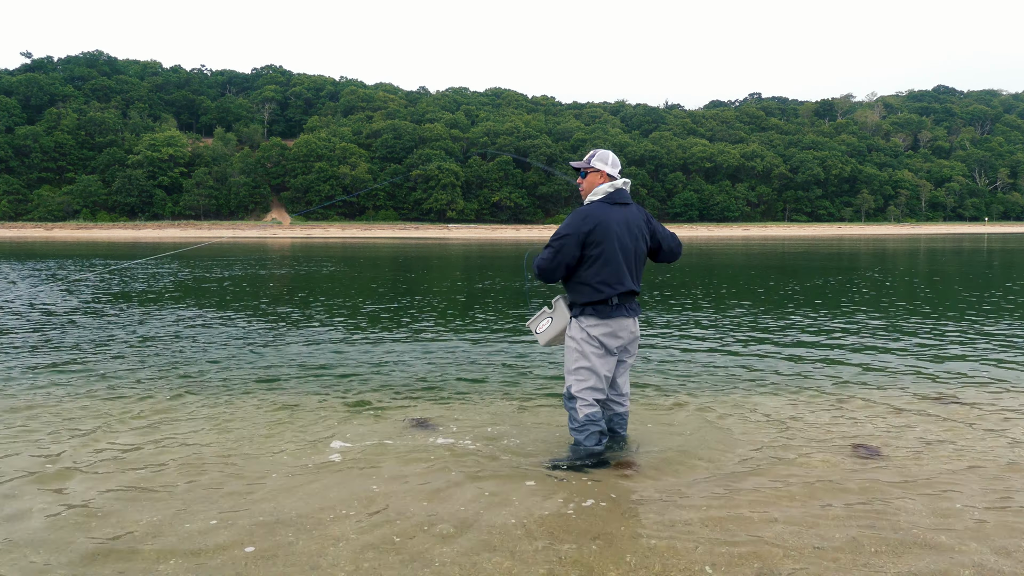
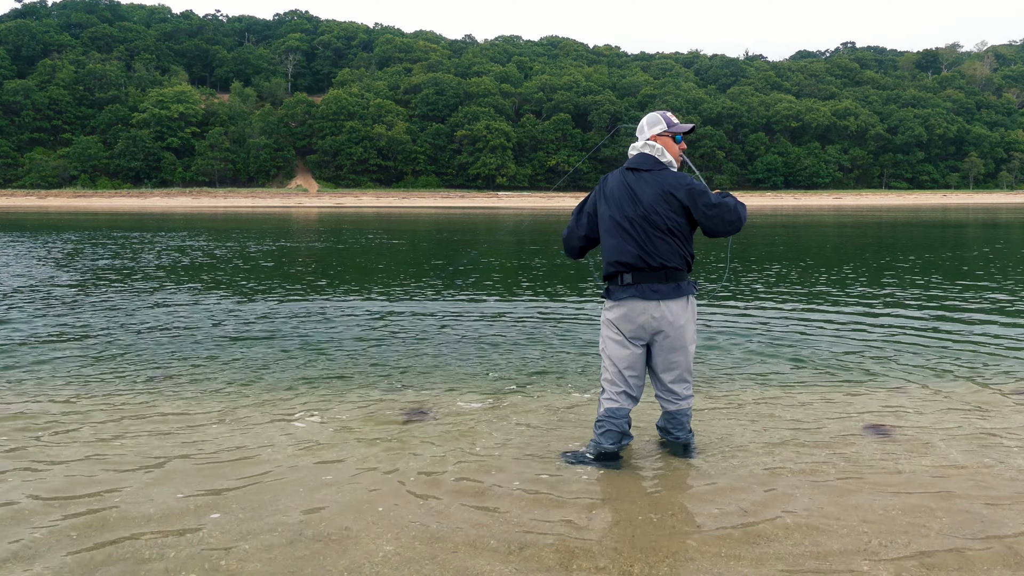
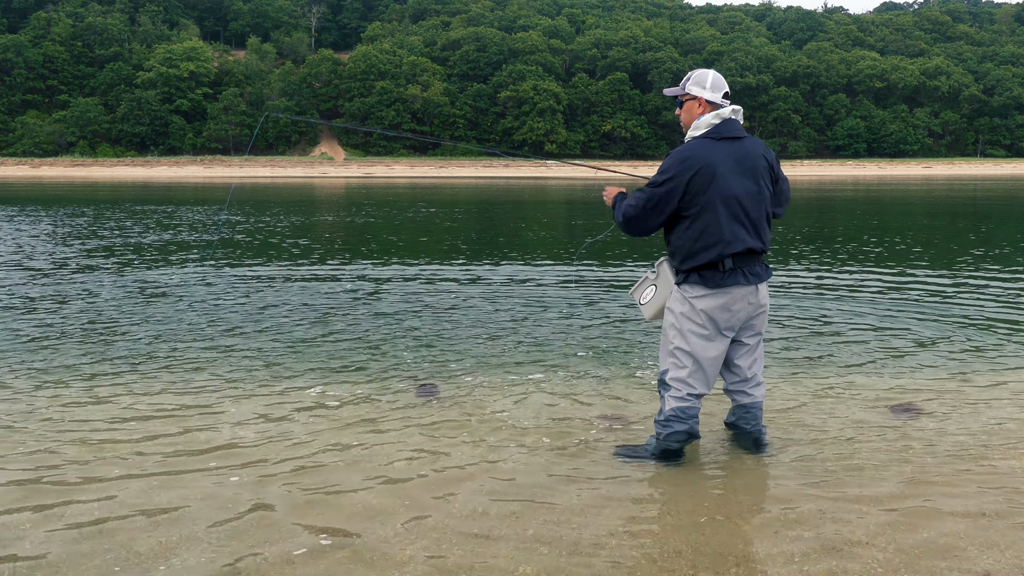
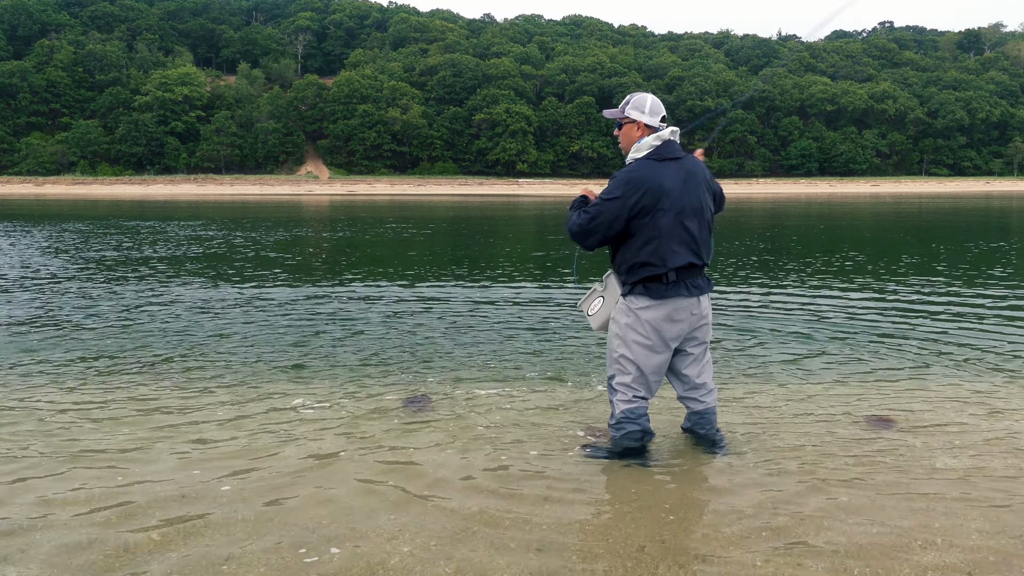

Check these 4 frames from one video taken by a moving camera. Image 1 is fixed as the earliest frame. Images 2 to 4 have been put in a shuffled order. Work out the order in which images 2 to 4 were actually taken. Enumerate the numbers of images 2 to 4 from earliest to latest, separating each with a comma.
2, 4, 3
